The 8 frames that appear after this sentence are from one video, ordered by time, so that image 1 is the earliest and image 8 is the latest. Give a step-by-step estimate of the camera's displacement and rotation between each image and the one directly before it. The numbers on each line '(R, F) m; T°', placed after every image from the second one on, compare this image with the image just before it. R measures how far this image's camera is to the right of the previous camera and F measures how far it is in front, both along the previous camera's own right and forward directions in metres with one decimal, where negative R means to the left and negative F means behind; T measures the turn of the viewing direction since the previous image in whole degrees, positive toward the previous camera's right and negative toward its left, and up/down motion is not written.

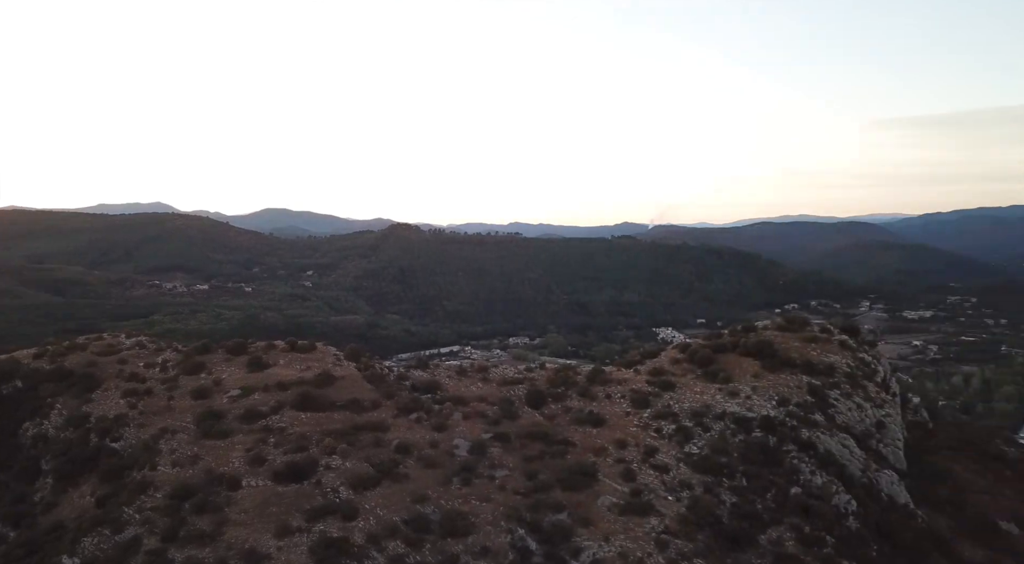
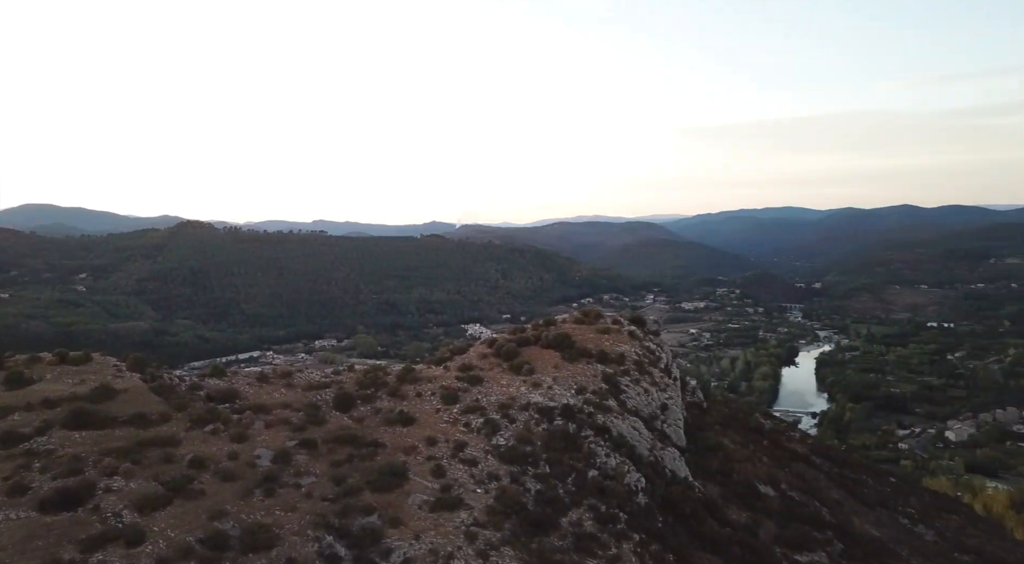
(0.0, 0.0) m; +15°
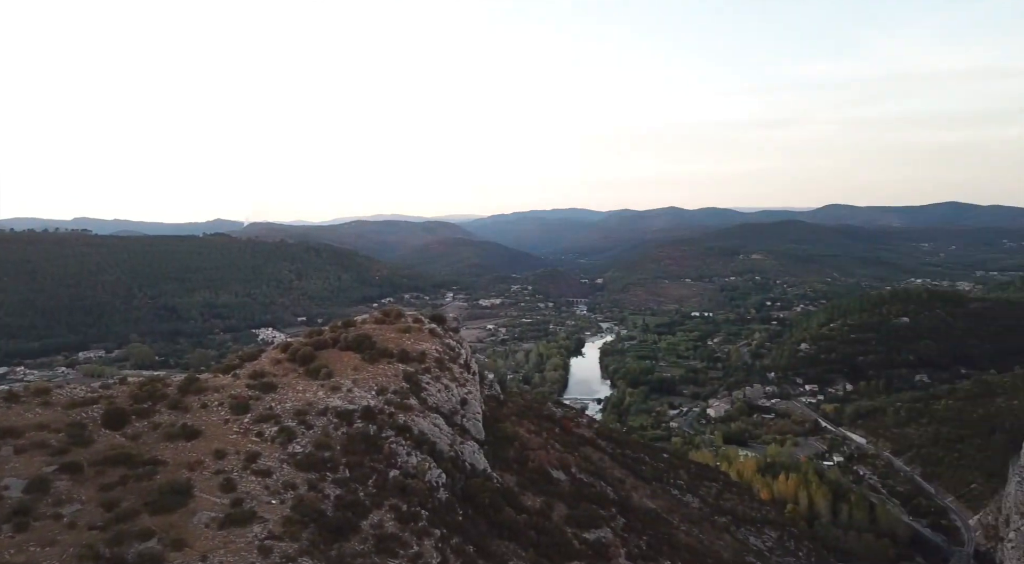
(0.0, -0.1) m; +16°
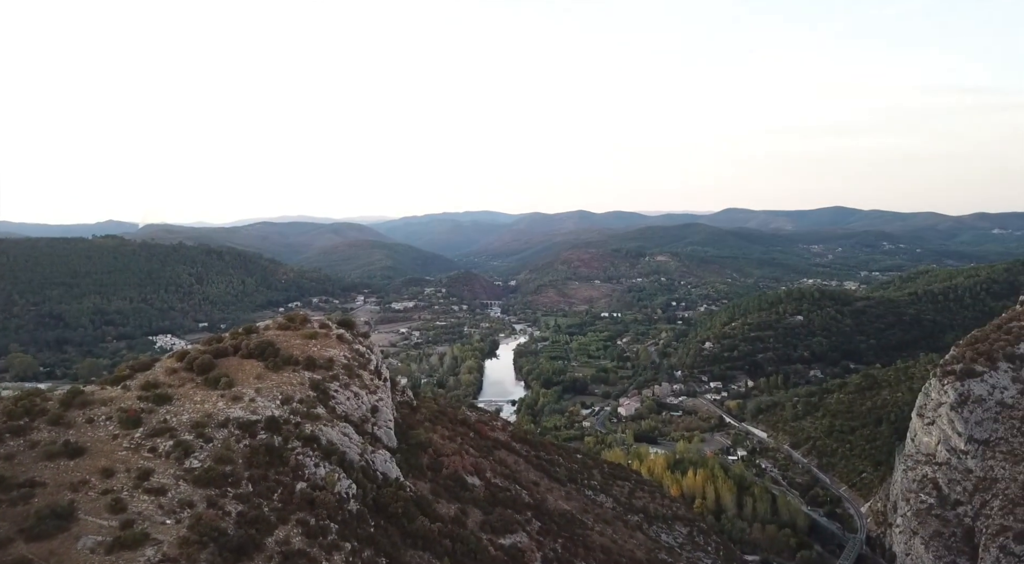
(0.0, +0.3) m; +7°
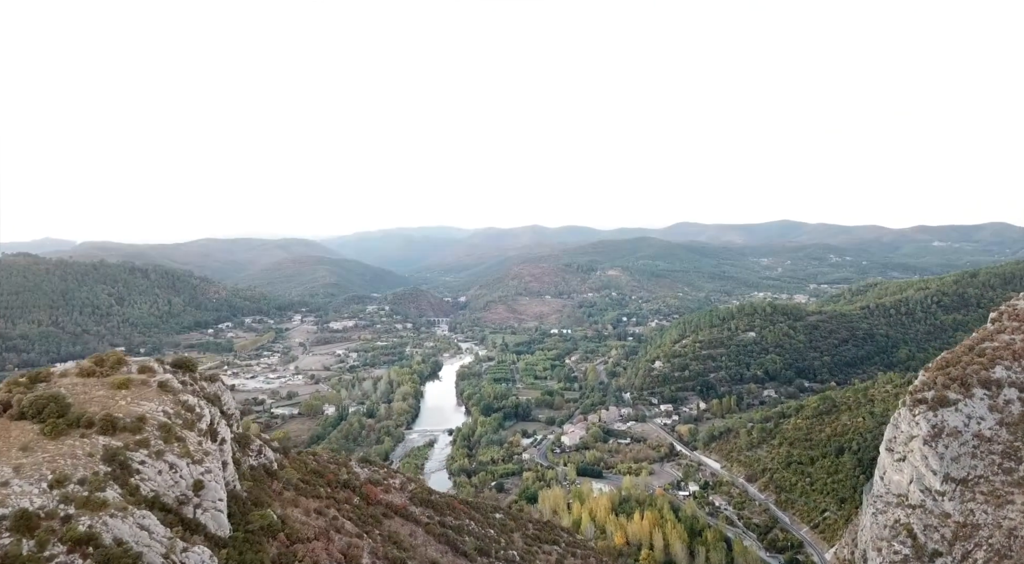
(+1.4, +3.9) m; +3°
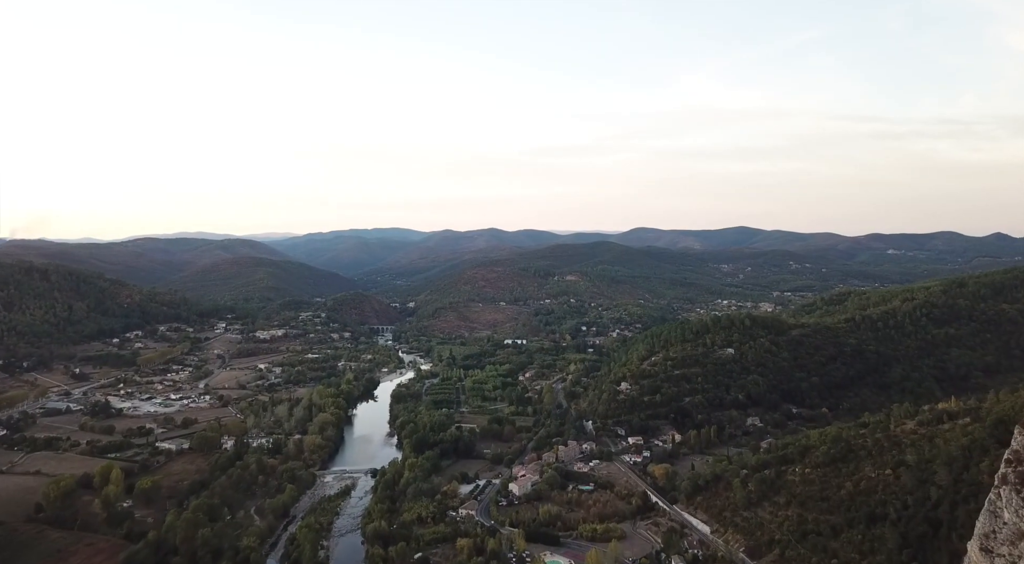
(+1.0, +8.9) m; +3°
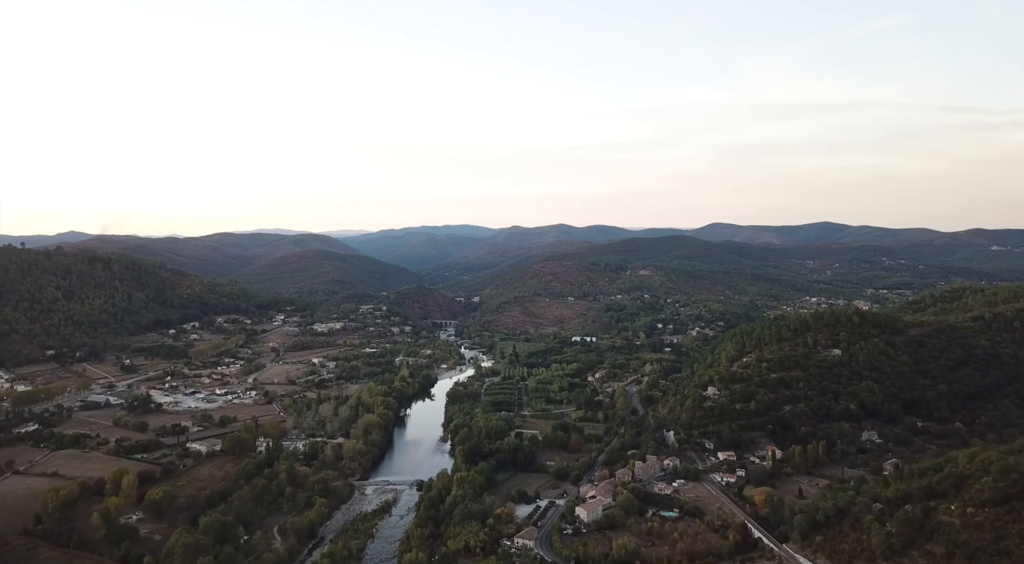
(+0.1, +6.1) m; -5°
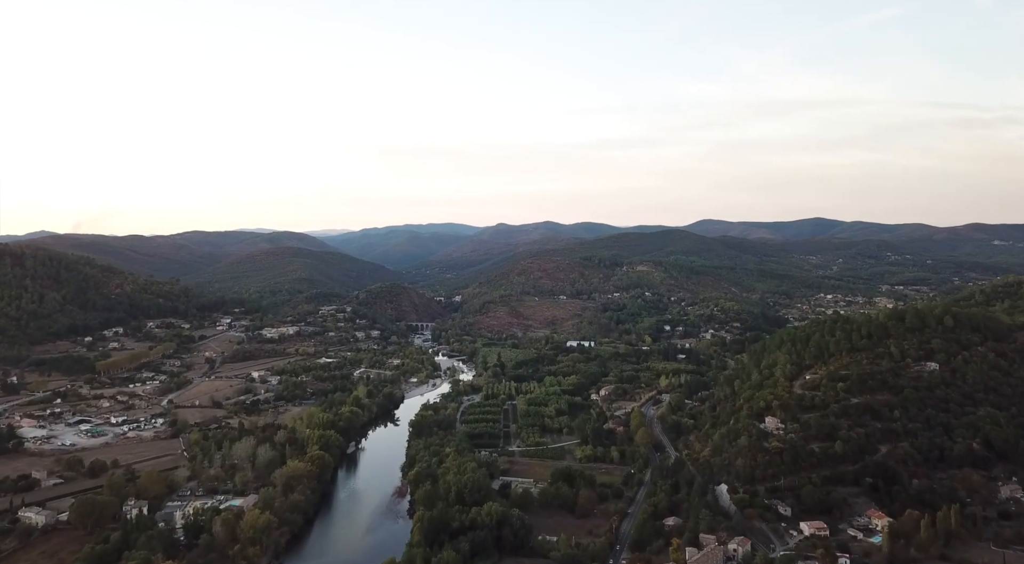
(+0.1, +12.6) m; +1°
